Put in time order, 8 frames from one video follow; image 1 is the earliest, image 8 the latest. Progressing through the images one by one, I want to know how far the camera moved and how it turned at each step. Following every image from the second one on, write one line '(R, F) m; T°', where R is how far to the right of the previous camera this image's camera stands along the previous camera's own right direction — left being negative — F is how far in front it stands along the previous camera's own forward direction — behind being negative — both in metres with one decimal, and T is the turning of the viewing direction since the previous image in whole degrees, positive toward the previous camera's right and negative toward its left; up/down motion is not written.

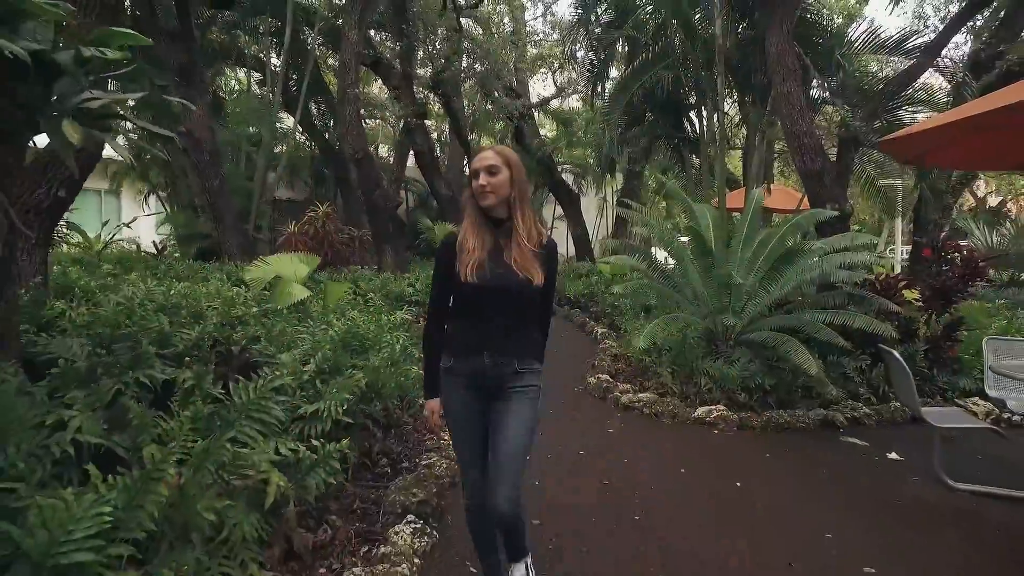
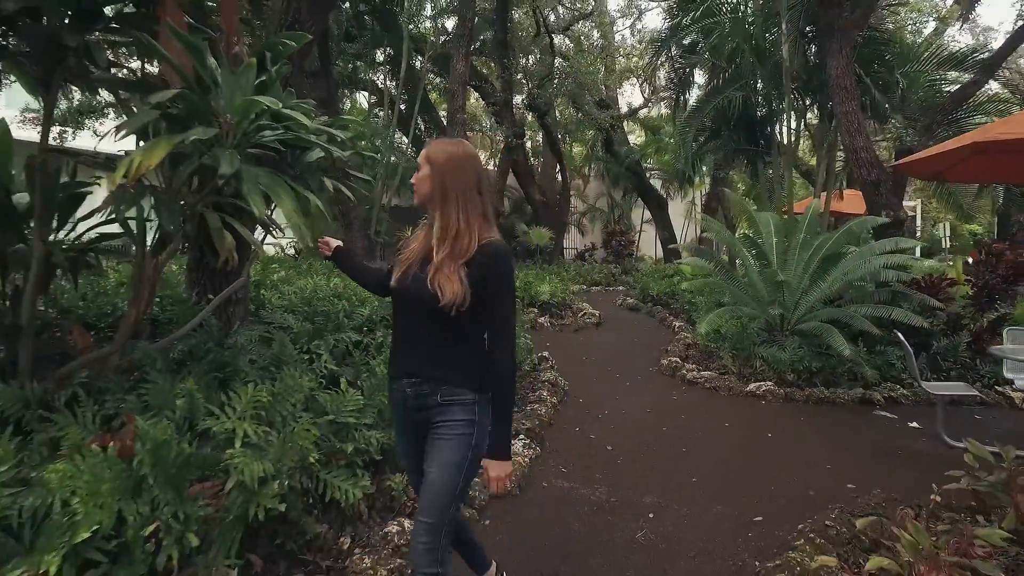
(+0.1, -1.4) m; -8°
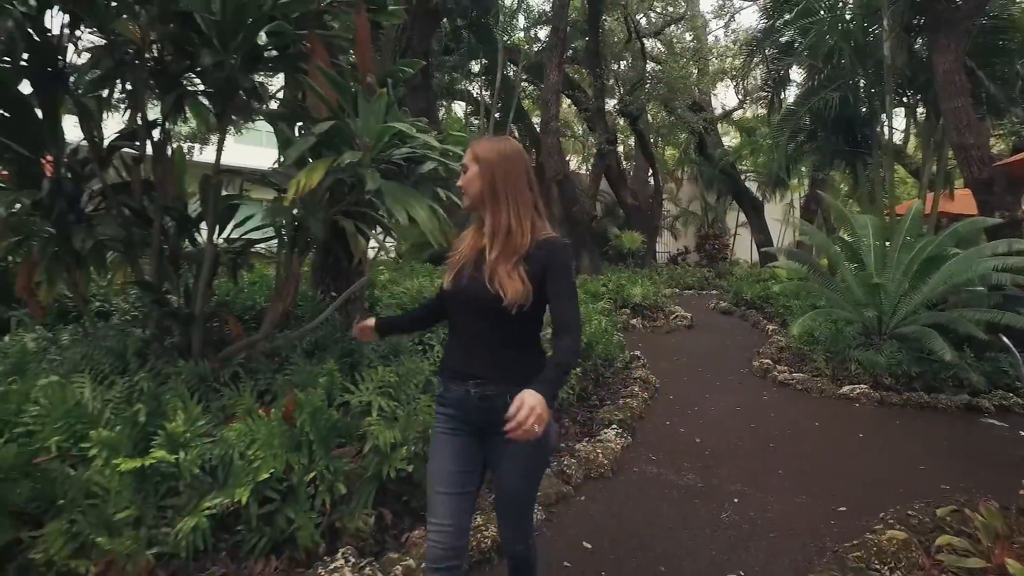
(0.0, -0.4) m; -8°
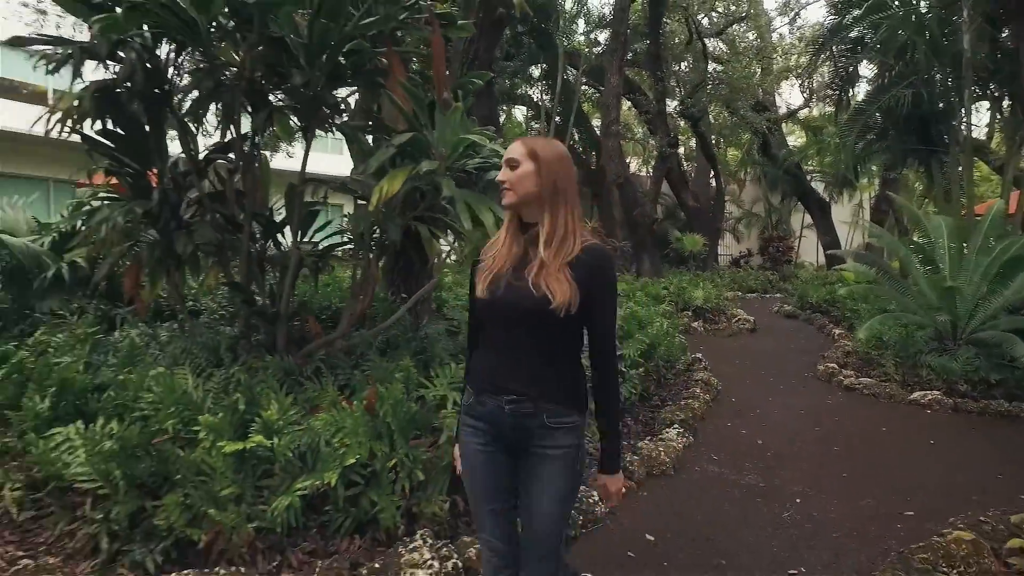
(0.0, -0.2) m; -5°
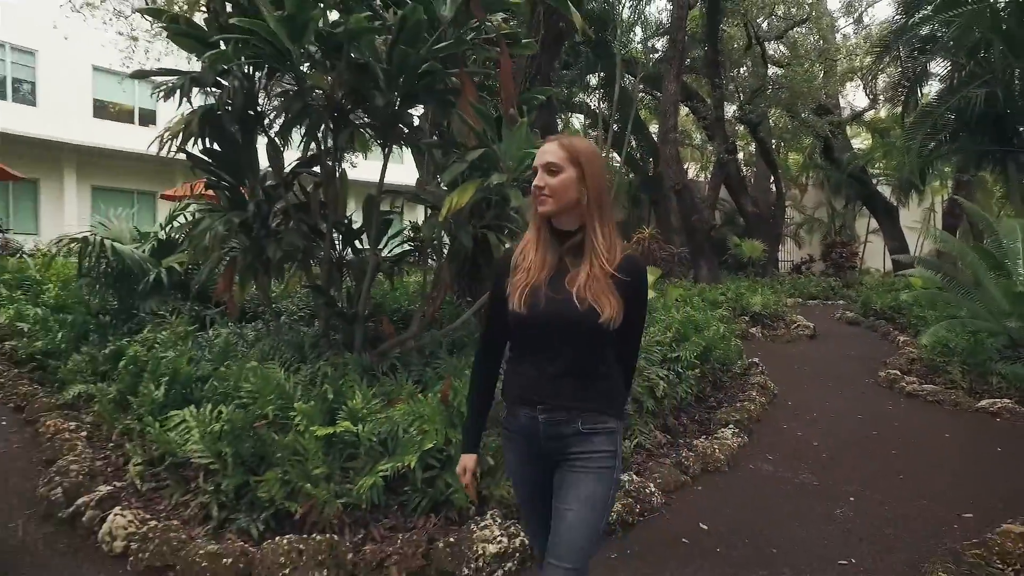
(0.0, -0.2) m; -5°
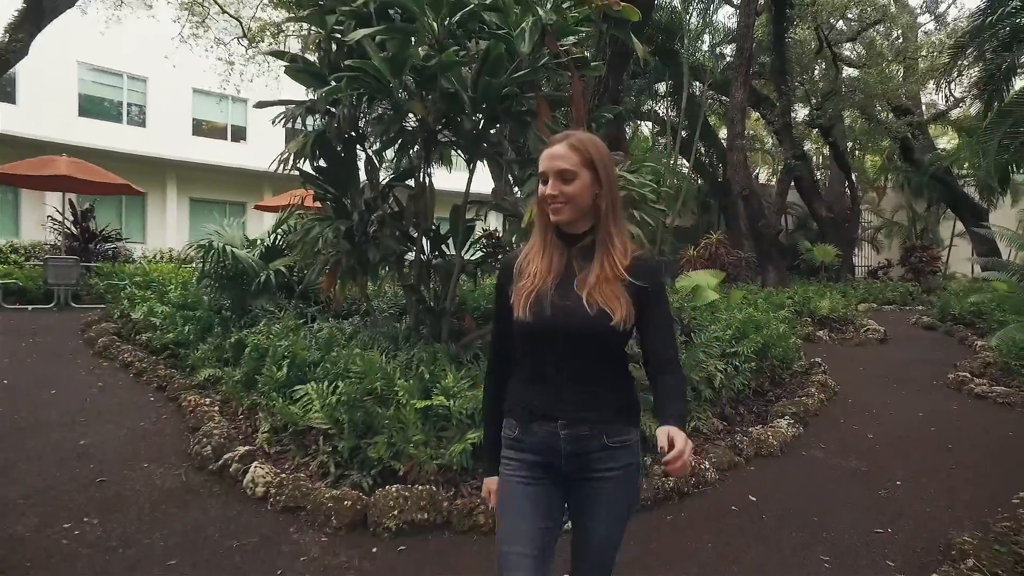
(0.0, -0.5) m; -6°
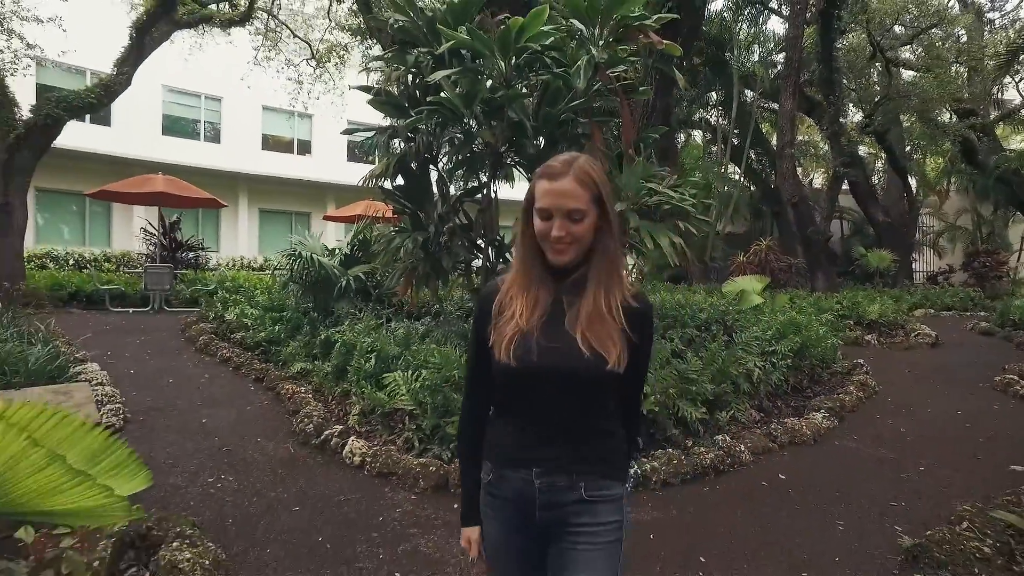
(0.0, -0.6) m; -4°
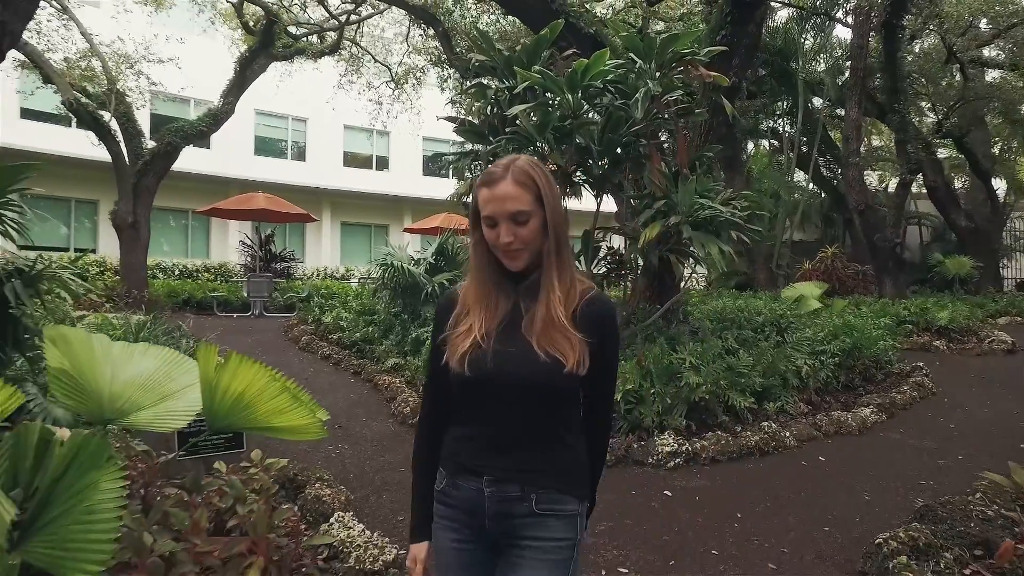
(0.0, -0.7) m; -6°
